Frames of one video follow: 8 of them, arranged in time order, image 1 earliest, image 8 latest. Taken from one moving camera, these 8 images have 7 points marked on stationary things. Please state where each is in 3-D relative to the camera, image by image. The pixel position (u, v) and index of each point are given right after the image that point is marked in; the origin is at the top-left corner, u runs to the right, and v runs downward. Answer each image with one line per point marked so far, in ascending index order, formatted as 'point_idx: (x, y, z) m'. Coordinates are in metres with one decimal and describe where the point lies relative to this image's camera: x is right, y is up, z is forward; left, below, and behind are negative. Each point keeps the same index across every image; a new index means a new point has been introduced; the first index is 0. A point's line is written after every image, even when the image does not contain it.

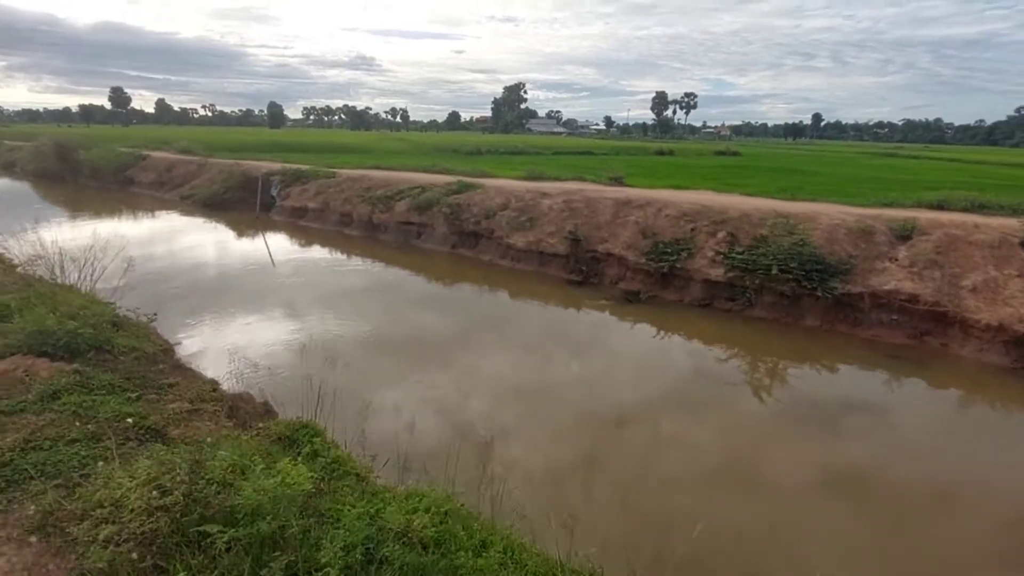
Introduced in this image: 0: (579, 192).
0: (+2.3, +3.2, +17.0) m
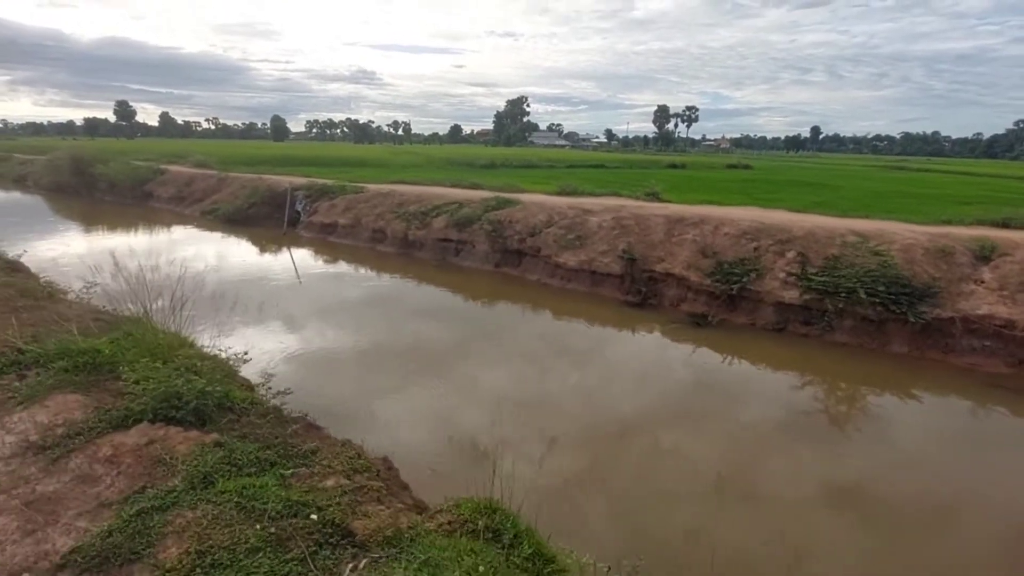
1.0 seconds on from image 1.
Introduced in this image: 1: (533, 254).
0: (+3.7, +2.6, +16.5) m
1: (+0.8, +1.1, +15.8) m
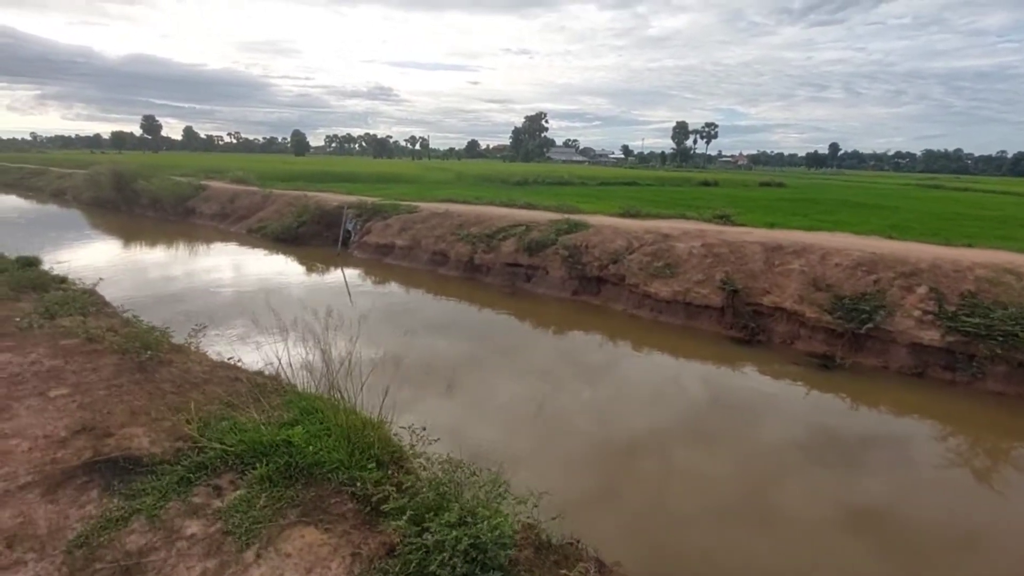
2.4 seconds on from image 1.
0: (+6.1, +1.6, +15.4) m
1: (+3.1, +0.2, +14.8) m
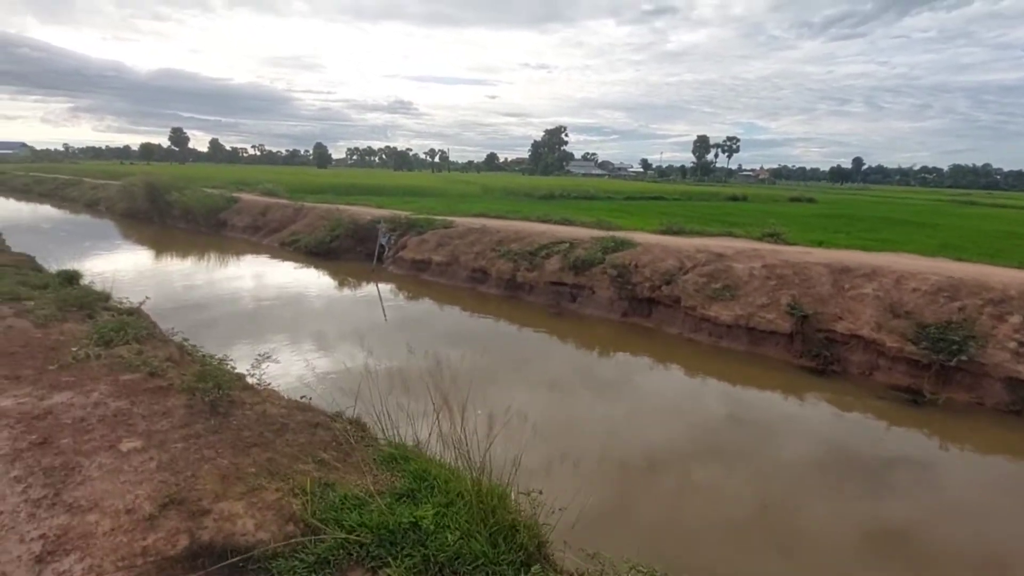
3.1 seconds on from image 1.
0: (+7.5, +1.0, +14.6) m
1: (+4.5, -0.4, +14.1) m
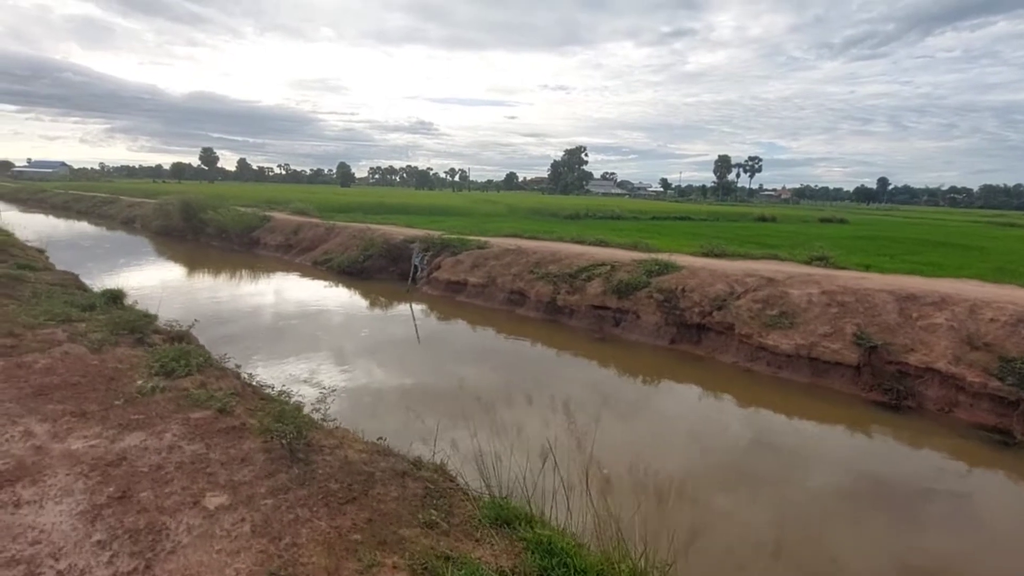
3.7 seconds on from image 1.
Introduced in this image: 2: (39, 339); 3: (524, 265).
0: (+8.7, +0.2, +14.0) m
1: (+5.7, -1.1, +13.5) m
2: (-6.9, -0.8, +7.3) m
3: (+0.5, +0.9, +18.2) m
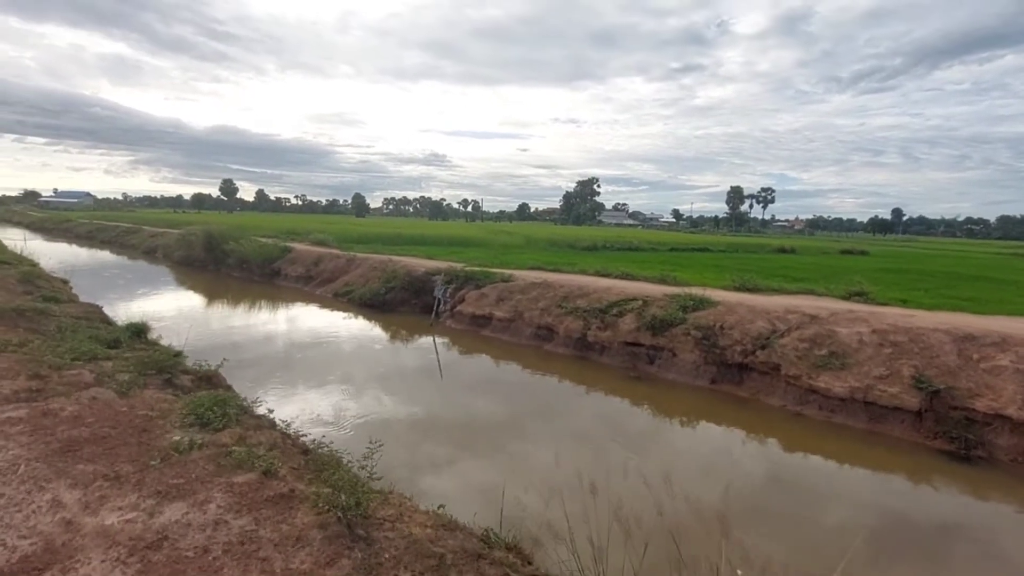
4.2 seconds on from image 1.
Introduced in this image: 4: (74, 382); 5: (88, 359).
0: (+9.6, -0.8, +13.3) m
1: (+6.5, -2.1, +12.8) m
2: (-6.2, -1.3, +7.0) m
3: (+1.4, -0.4, +17.8) m
4: (-6.2, -1.3, +7.1) m
5: (-7.3, -1.2, +8.6) m
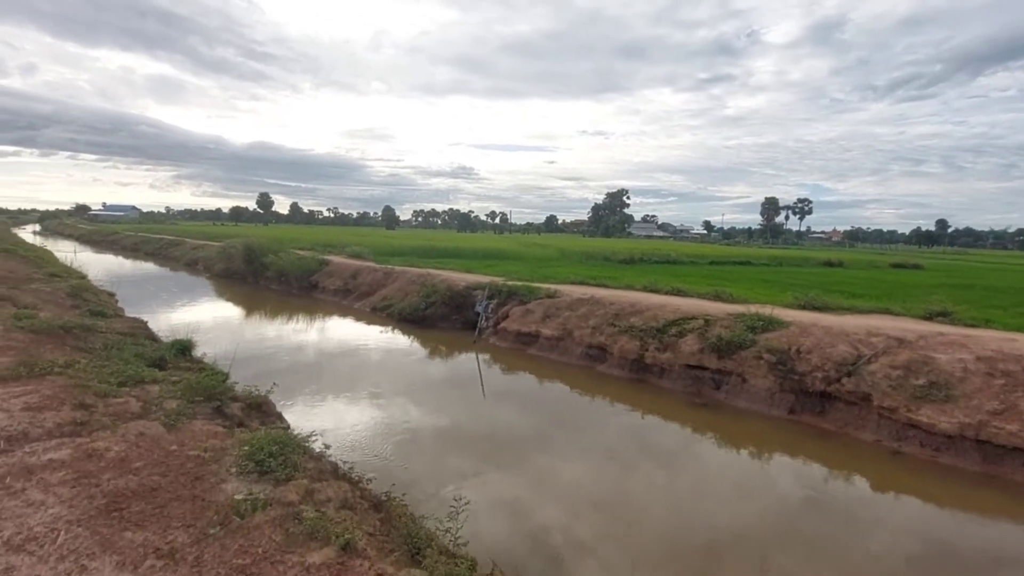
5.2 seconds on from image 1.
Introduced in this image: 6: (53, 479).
0: (+11.0, -1.3, +11.9) m
1: (+7.9, -2.6, +11.5) m
2: (-5.1, -1.6, +6.4) m
3: (+3.1, -0.9, +16.8) m
4: (-5.1, -1.6, +6.5) m
5: (-6.1, -1.5, +8.1) m
6: (-4.5, -1.8, +4.9) m
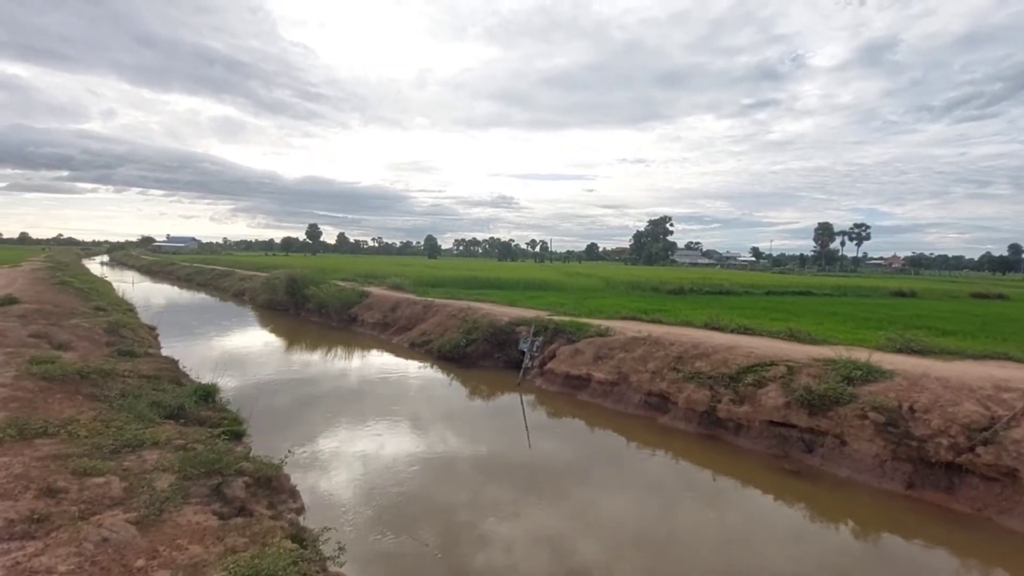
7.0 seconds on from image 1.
0: (+12.0, -2.2, +9.5) m
1: (+8.9, -3.5, +9.2) m
2: (-4.5, -2.2, +5.2) m
3: (+4.5, -2.1, +15.0) m
4: (-4.4, -2.2, +5.3) m
5: (-5.3, -2.2, +7.0) m
6: (-3.9, -2.4, +3.6) m
